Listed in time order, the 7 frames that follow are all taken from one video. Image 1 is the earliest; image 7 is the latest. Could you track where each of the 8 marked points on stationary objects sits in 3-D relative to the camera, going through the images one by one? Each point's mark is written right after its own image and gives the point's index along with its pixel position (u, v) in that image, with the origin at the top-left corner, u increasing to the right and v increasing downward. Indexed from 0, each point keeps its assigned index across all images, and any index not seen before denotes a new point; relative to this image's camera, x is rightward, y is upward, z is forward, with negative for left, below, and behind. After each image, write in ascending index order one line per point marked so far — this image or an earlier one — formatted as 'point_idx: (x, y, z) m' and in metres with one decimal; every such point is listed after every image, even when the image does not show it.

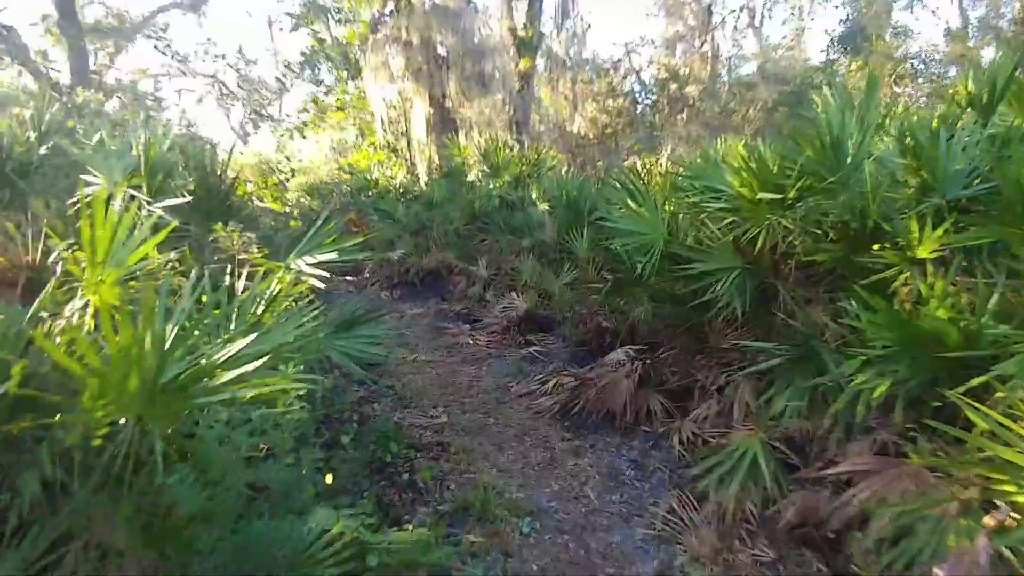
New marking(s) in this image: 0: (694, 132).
0: (+3.4, +2.9, +11.7) m
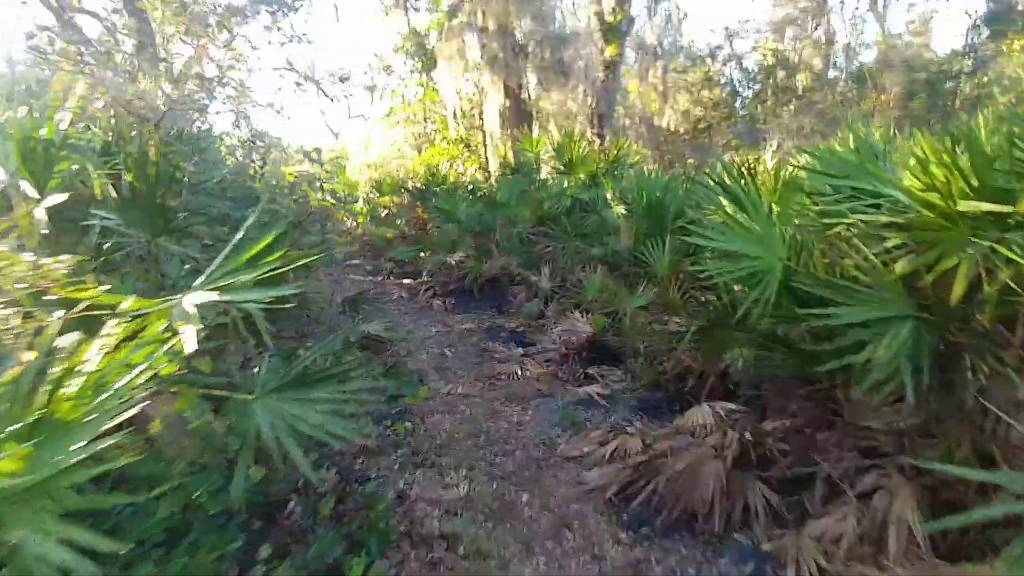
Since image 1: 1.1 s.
0: (+4.7, +2.6, +10.2) m
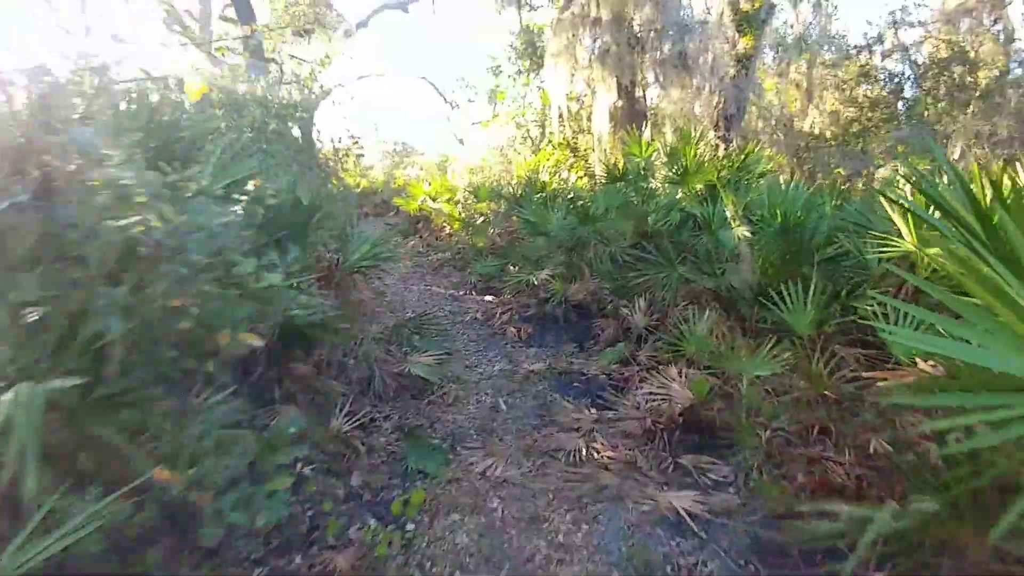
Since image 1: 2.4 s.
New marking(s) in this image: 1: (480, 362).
0: (+6.2, +2.0, +8.0) m
1: (-0.3, -0.6, +5.2) m
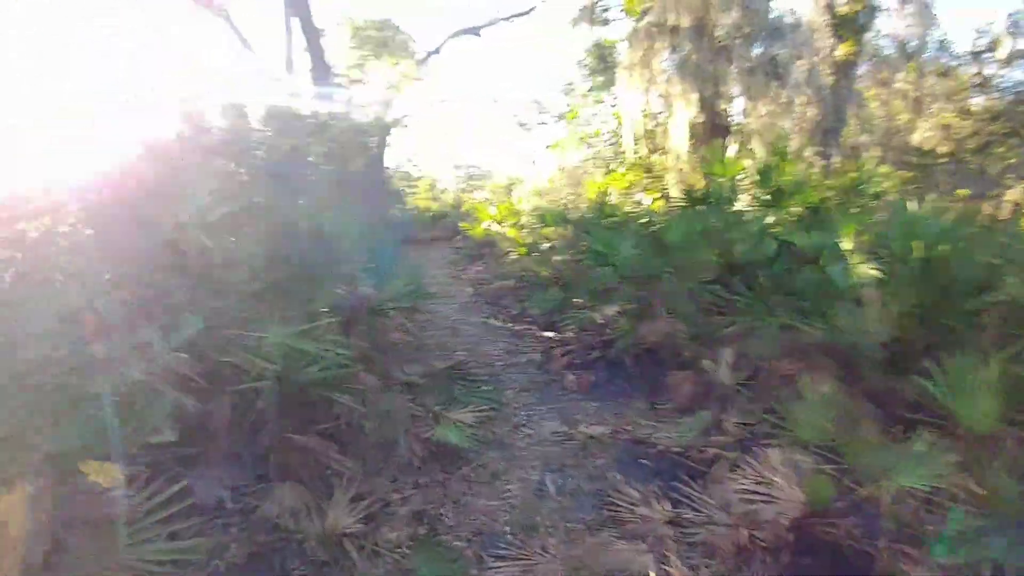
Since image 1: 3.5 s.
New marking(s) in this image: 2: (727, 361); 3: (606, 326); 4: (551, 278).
0: (+6.9, +1.6, +6.5) m
1: (+0.1, -0.9, +4.4) m
2: (+1.3, -0.5, +3.9) m
3: (+0.9, -0.4, +5.7) m
4: (+0.5, +0.1, +8.6) m
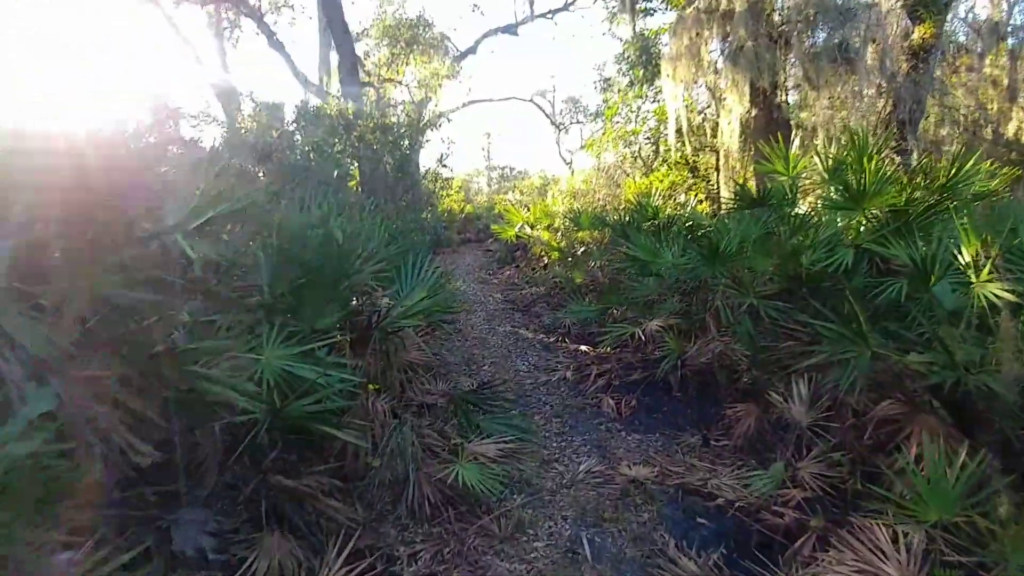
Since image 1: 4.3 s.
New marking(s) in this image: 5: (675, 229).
0: (+7.2, +1.4, +5.6) m
1: (+0.3, -1.0, +3.8) m
2: (+1.5, -0.6, +3.3) m
3: (+1.1, -0.5, +5.1) m
4: (+1.0, 0.0, +8.0) m
5: (+1.8, +0.7, +7.0) m
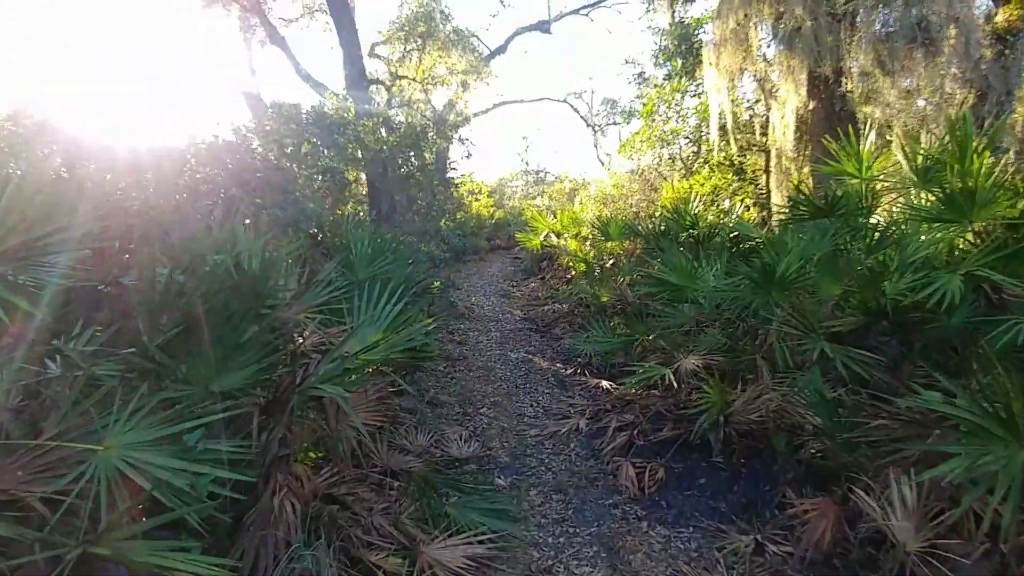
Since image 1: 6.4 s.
0: (+7.2, +1.1, +4.2) m
1: (+0.2, -1.2, +2.8) m
2: (+1.4, -0.8, +2.2) m
3: (+1.1, -0.7, +4.1) m
4: (+1.1, -0.2, +6.9) m
5: (+1.9, +0.4, +5.9) m
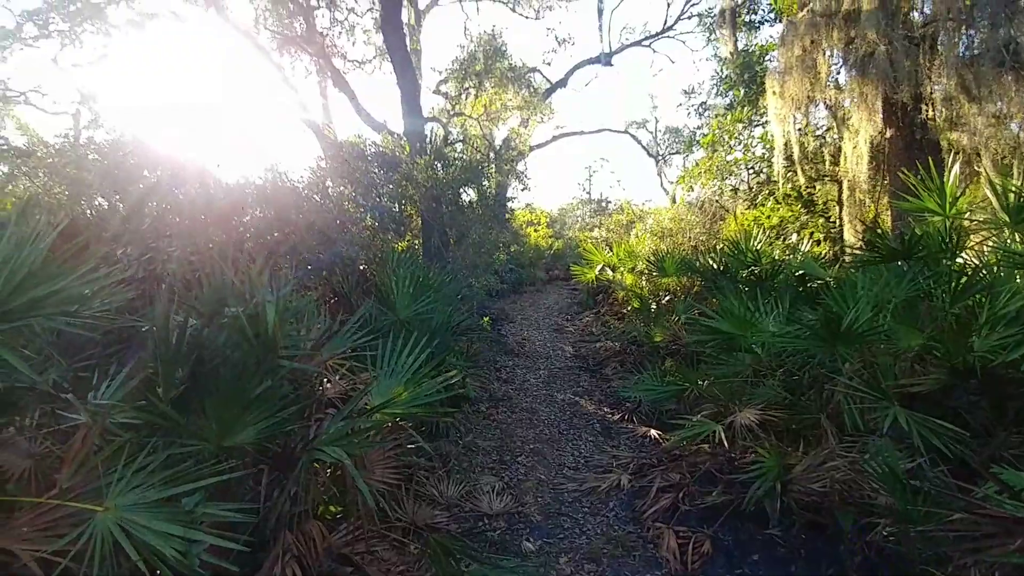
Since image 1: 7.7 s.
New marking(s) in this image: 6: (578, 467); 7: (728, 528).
0: (+7.4, +0.8, +3.3) m
1: (+0.3, -1.4, +2.5) m
2: (+1.4, -1.0, +1.8) m
3: (+1.3, -1.0, +3.7) m
4: (+1.6, -0.6, +6.6) m
5: (+2.3, 0.0, +5.5) m
6: (+0.5, -1.2, +4.4) m
7: (+1.2, -1.3, +3.4) m
